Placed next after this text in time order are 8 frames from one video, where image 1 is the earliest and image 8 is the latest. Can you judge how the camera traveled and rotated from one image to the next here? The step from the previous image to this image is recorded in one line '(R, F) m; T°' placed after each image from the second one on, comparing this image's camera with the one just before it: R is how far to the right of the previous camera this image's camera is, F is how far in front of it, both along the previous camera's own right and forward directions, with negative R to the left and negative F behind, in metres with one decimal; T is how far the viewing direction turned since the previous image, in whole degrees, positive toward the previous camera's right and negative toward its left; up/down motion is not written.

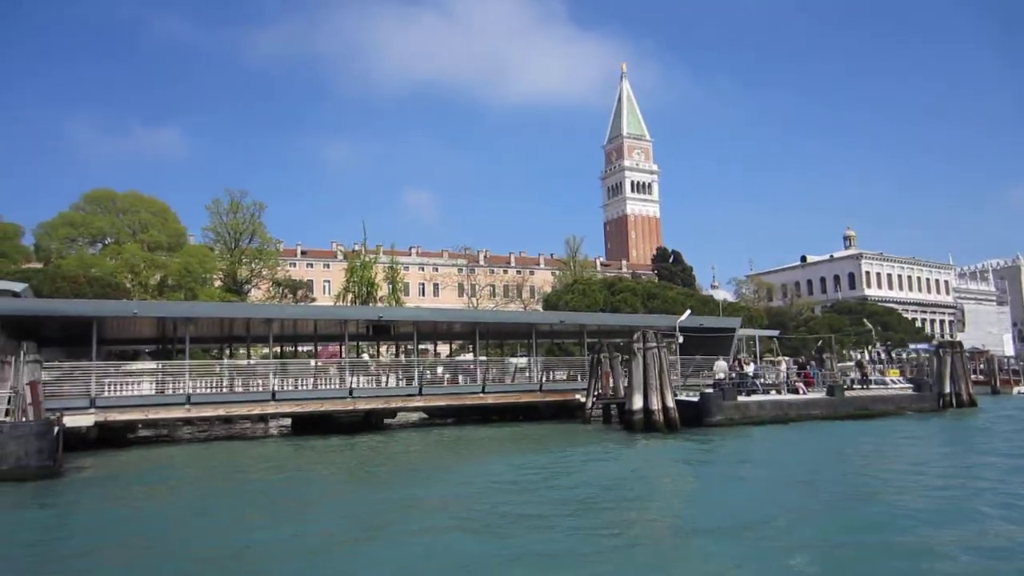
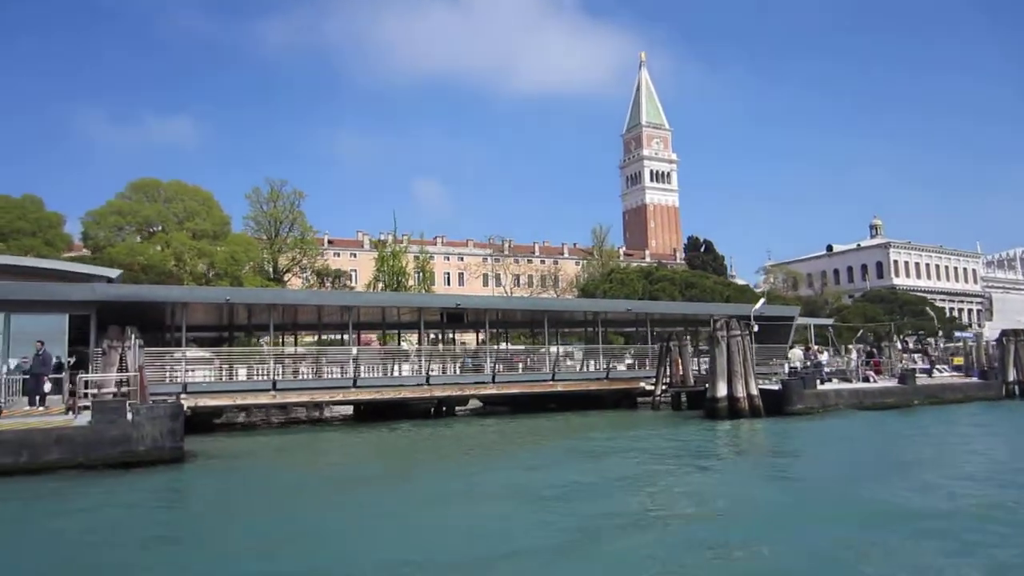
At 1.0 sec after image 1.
(-2.1, 0.0) m; -1°
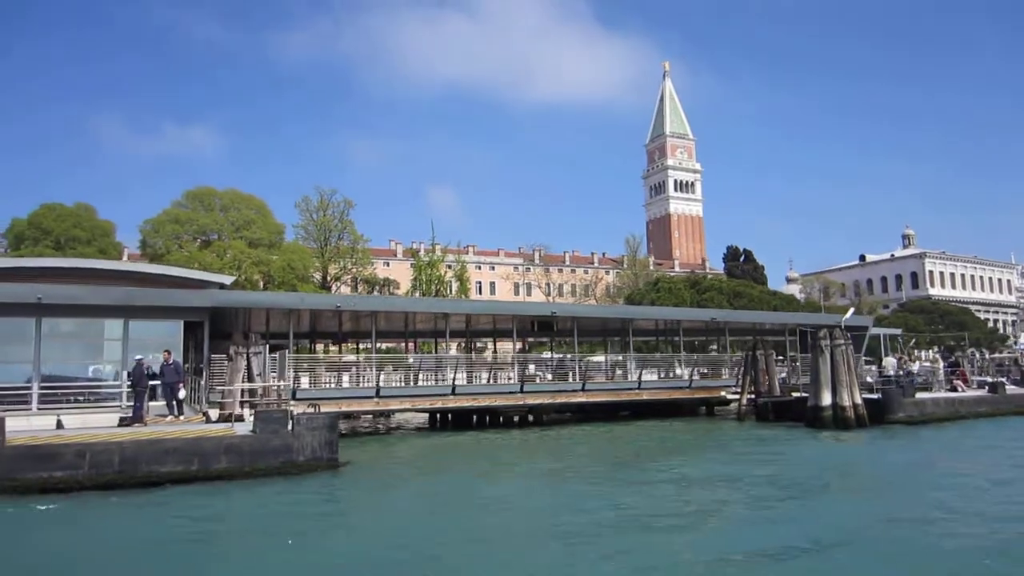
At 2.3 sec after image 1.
(-2.5, 0.0) m; -1°
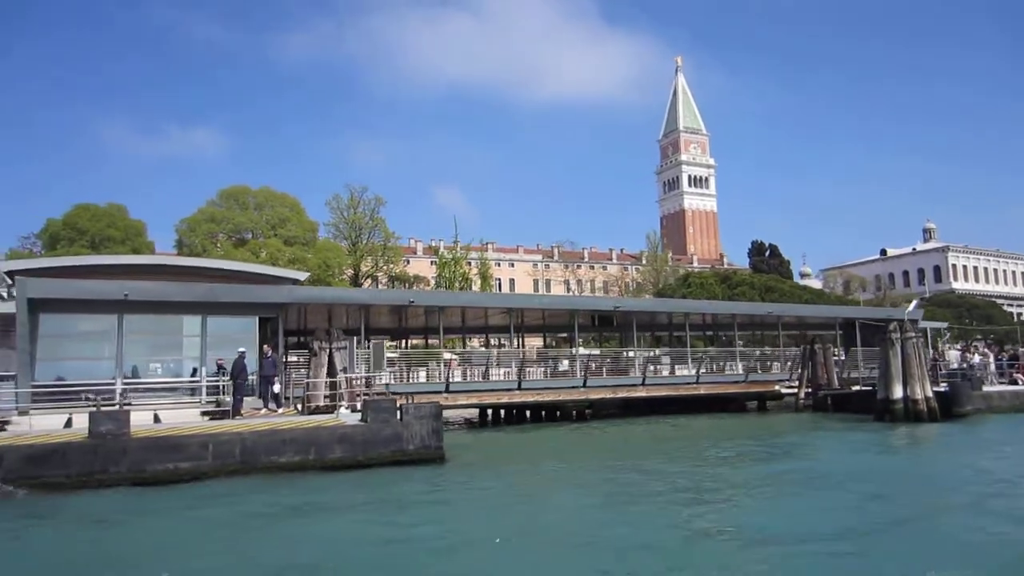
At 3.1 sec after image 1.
(-1.7, 0.0) m; 0°
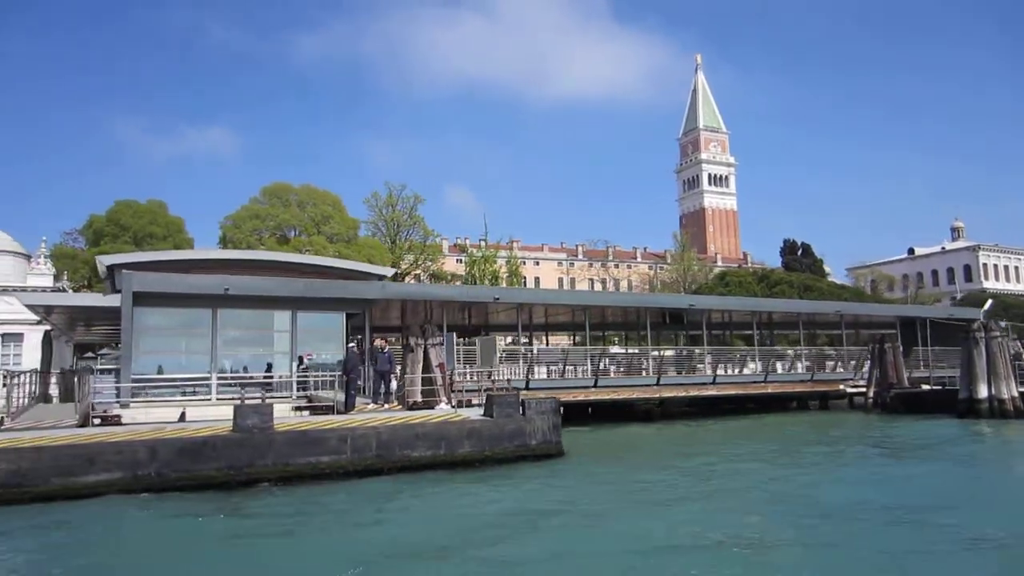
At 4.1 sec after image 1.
(-1.9, +0.1) m; -1°
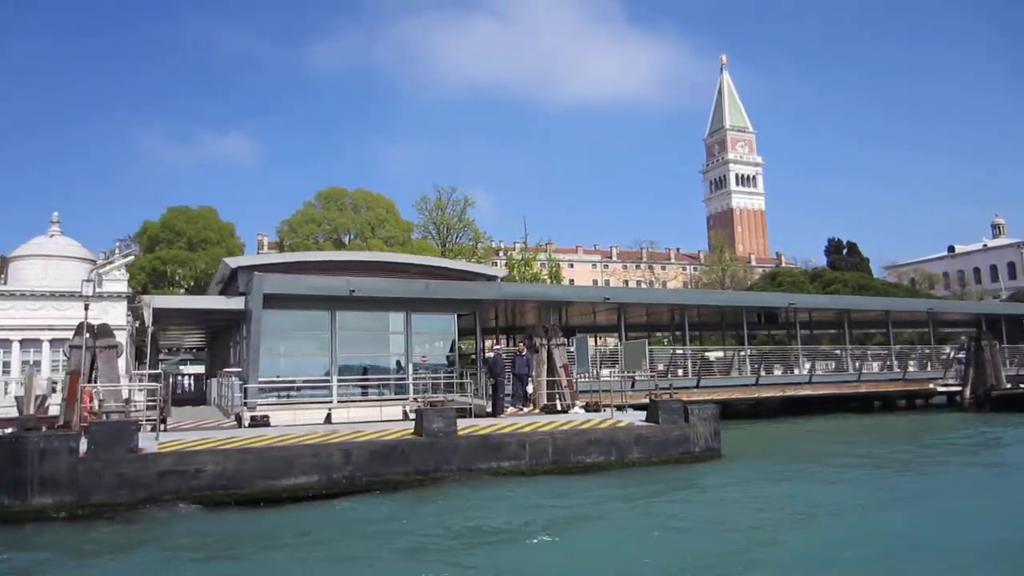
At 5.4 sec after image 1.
(-2.4, +0.2) m; -1°
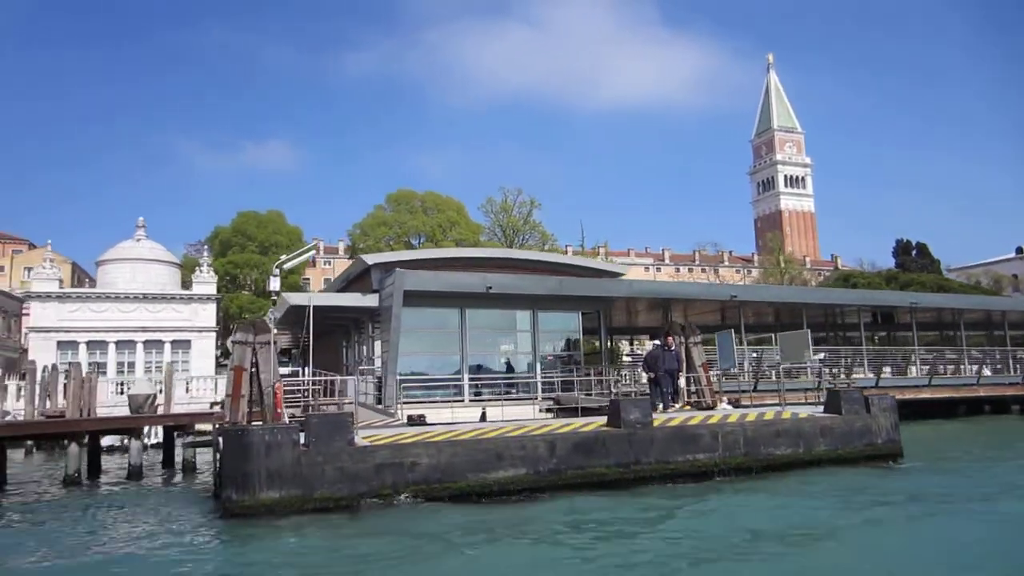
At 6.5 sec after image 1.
(-2.2, +0.4) m; -3°
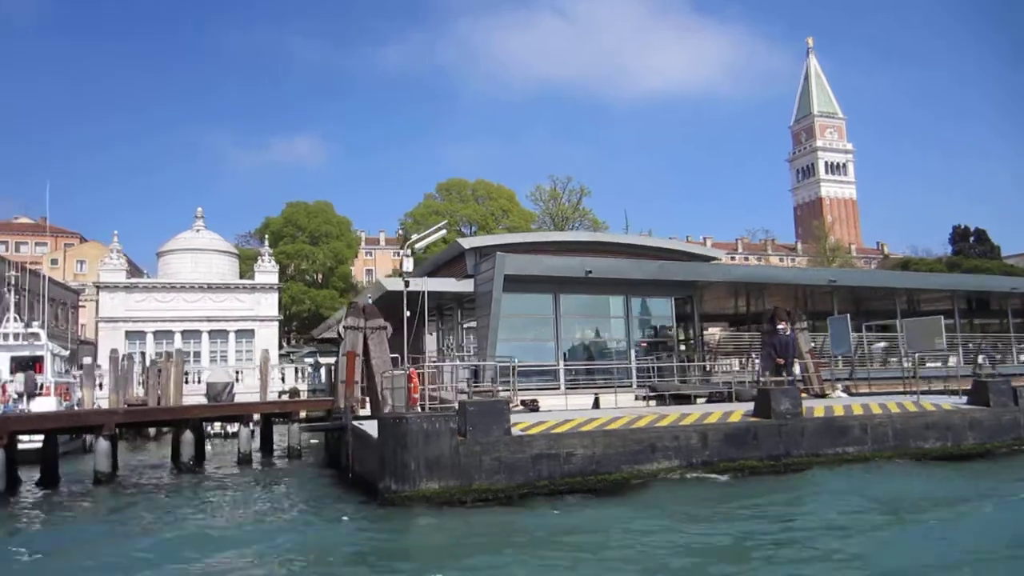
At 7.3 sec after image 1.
(-1.4, +0.5) m; -2°
